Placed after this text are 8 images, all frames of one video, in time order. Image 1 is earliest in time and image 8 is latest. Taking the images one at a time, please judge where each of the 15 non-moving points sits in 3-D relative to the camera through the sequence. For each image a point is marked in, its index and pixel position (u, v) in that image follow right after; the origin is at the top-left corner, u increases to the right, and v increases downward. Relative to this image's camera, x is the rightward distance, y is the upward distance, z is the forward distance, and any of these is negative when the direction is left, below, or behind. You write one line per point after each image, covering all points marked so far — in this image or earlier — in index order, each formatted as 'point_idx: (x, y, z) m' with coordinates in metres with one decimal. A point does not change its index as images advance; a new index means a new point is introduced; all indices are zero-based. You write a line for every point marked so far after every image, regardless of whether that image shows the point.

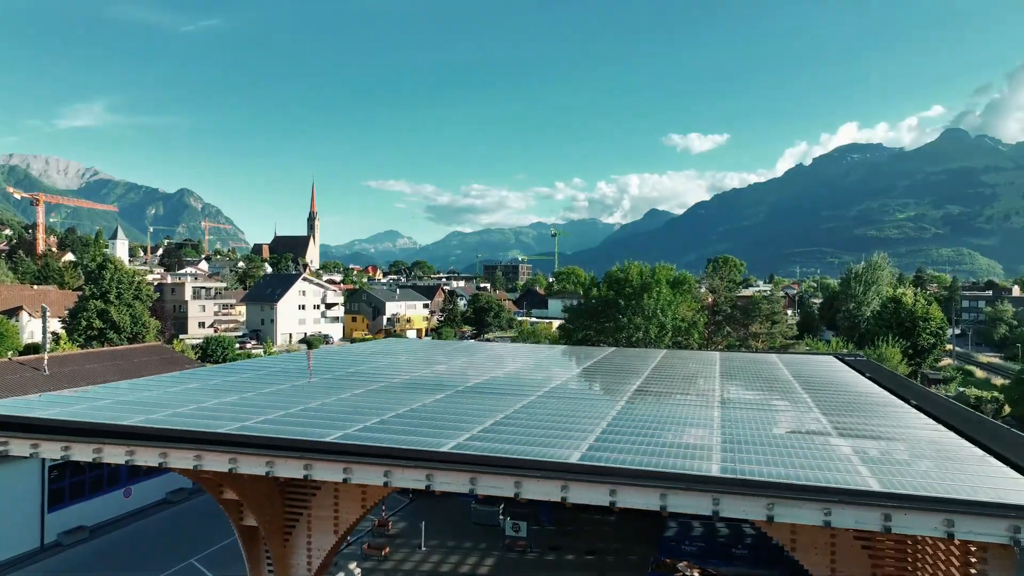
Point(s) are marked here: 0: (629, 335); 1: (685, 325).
0: (+3.0, -1.3, +14.8) m
1: (+4.6, -1.1, +15.2) m
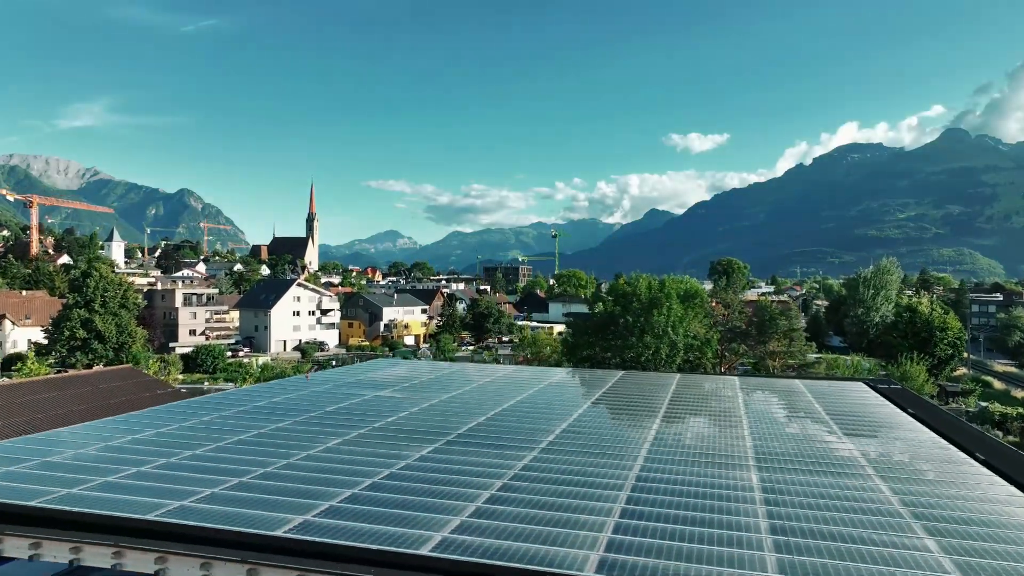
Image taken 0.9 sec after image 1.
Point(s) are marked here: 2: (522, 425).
0: (+3.0, -1.7, +13.8) m
1: (+4.6, -1.4, +14.3) m
2: (+0.1, -1.8, +7.5) m
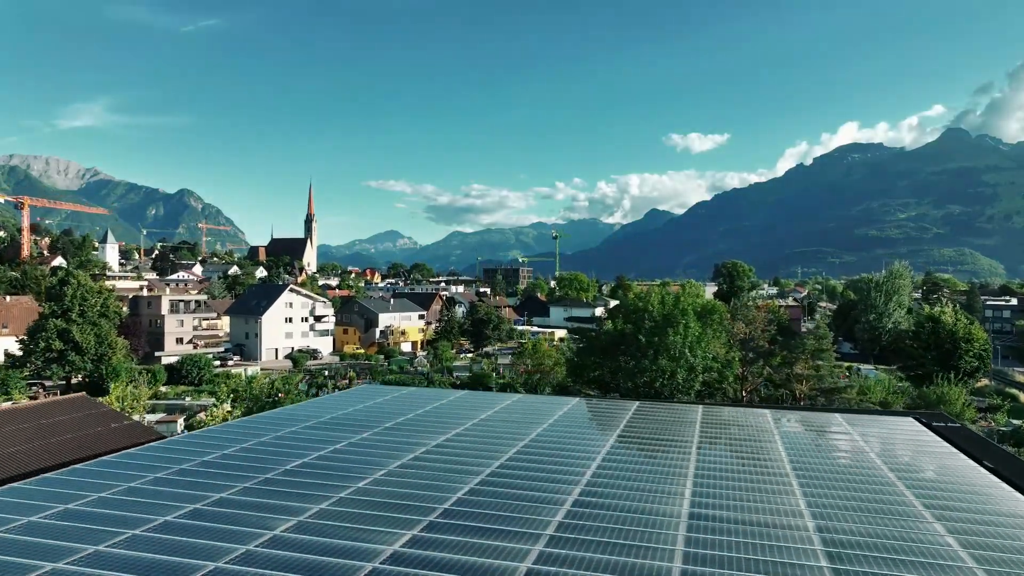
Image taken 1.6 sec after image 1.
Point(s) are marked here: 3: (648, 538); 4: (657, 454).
0: (+3.0, -2.0, +12.5) m
1: (+4.6, -1.8, +12.9) m
2: (+0.1, -2.2, +6.2) m
3: (+1.2, -2.2, +5.1) m
4: (+1.9, -2.2, +7.8) m
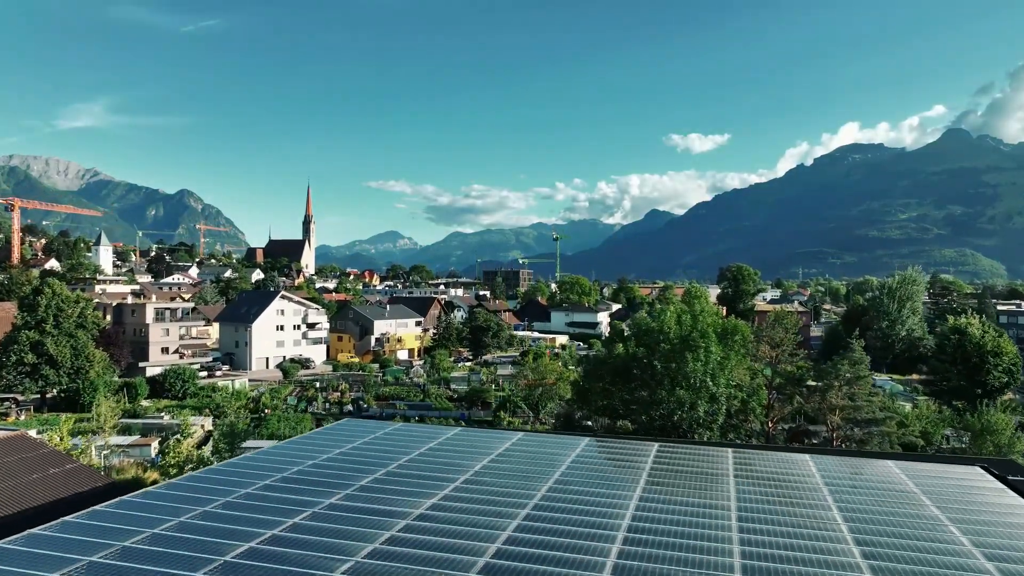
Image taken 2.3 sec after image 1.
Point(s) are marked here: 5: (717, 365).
0: (+3.0, -2.4, +11.1) m
1: (+4.6, -2.2, +11.6) m
2: (+0.1, -2.6, +4.9) m
3: (+1.2, -2.5, +3.7) m
4: (+1.9, -2.6, +6.5) m
5: (+4.1, -1.6, +11.6) m
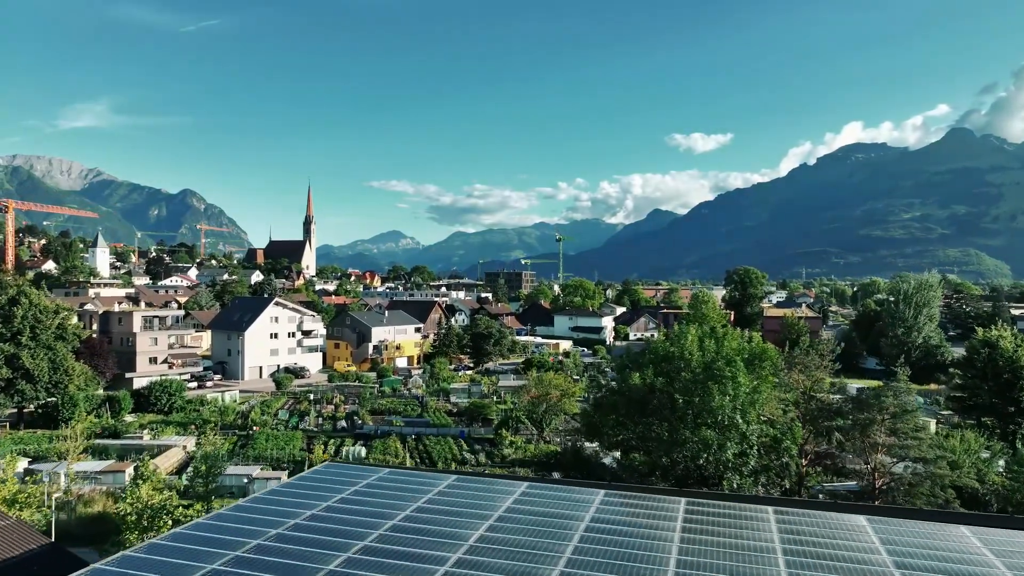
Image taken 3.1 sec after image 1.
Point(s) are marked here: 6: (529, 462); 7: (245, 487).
0: (+3.0, -2.8, +9.9) m
1: (+4.7, -2.5, +10.3) m
2: (+0.1, -2.9, +3.6) m
3: (+1.2, -2.9, +2.5) m
4: (+1.9, -3.0, +5.2) m
5: (+4.2, -1.9, +10.3) m
6: (+0.5, -5.9, +19.5) m
7: (-7.3, -5.4, +15.7) m
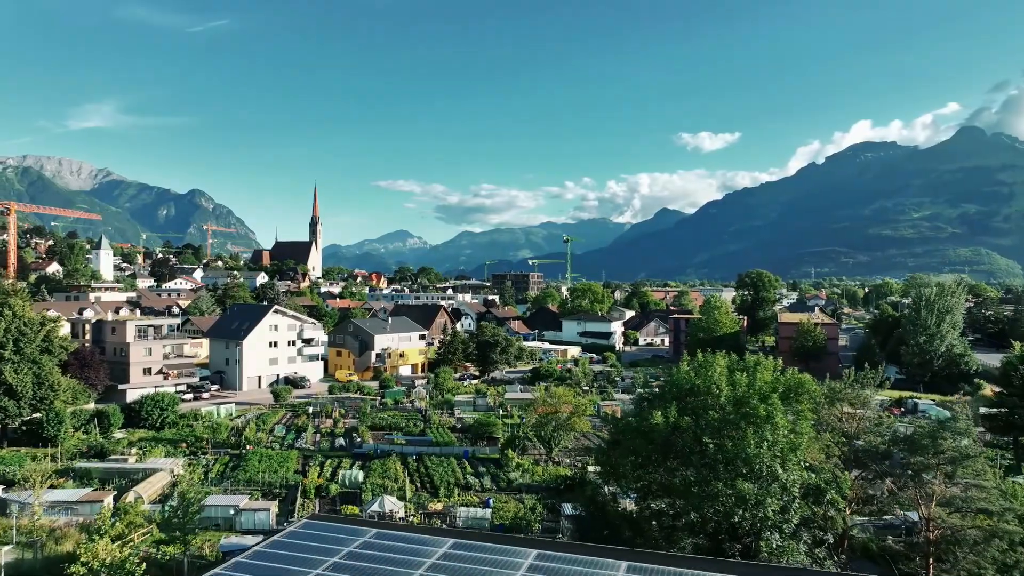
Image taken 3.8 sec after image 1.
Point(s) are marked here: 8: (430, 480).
0: (+3.1, -3.3, +8.6) m
1: (+4.8, -3.0, +9.1) m
2: (+0.2, -3.4, +2.4) m
3: (+1.2, -3.4, +1.3) m
4: (+2.0, -3.4, +4.0) m
5: (+4.3, -2.4, +9.0) m
6: (+0.8, -6.3, +18.3) m
7: (-7.1, -5.8, +14.6) m
8: (-2.7, -6.2, +18.8) m
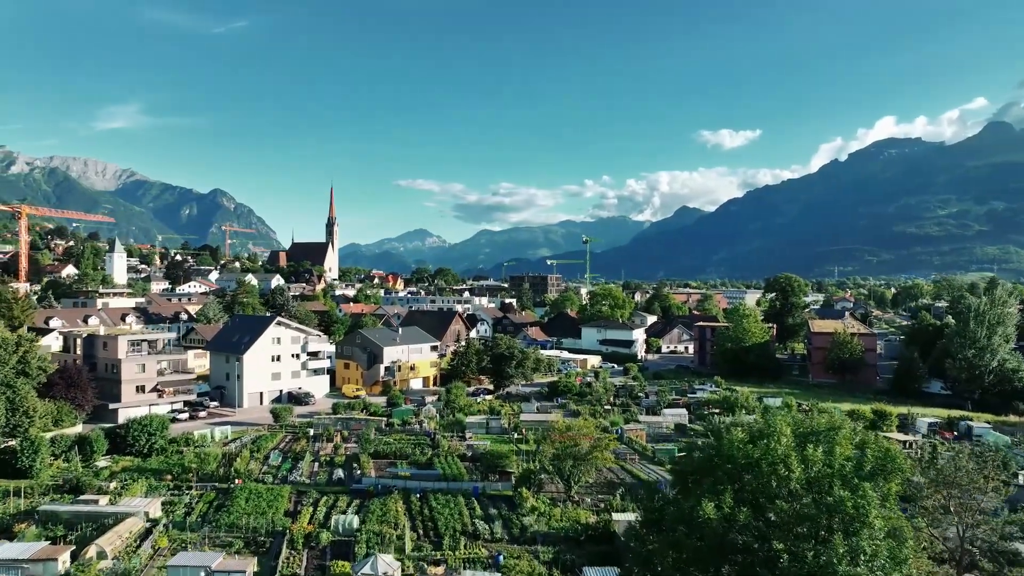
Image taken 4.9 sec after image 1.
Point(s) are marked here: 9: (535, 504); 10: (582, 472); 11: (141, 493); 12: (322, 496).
0: (+3.2, -3.9, +6.4) m
1: (+4.9, -3.7, +6.8) m
2: (+0.1, -4.1, +0.3) m
3: (+1.1, -4.1, -0.9) m
4: (+1.9, -4.1, +1.8) m
5: (+4.4, -3.1, +6.8) m
6: (+1.1, -6.9, +16.1) m
7: (-6.8, -6.5, +12.7) m
8: (-2.3, -6.9, +16.8) m
9: (+0.7, -6.7, +18.1) m
10: (+2.4, -6.1, +19.4) m
11: (-11.2, -6.2, +17.6) m
12: (-6.0, -6.6, +18.4) m
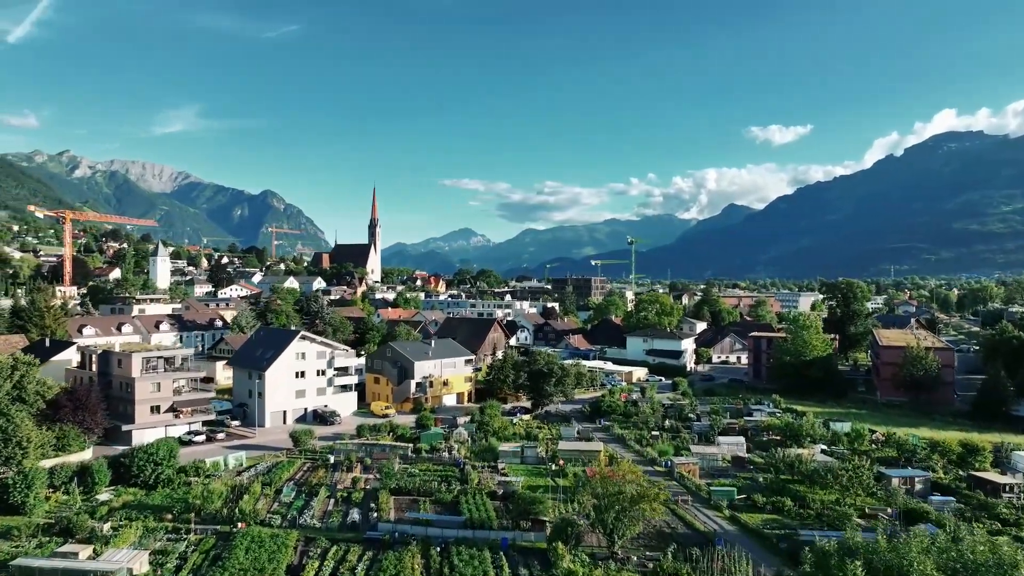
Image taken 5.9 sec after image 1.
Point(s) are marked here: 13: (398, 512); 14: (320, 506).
0: (+3.2, -4.6, +3.7) m
1: (+4.9, -4.4, +3.9) m
2: (-0.3, -4.8, -2.2) m
3: (+0.6, -4.8, -3.4) m
4: (+1.6, -4.8, -0.8) m
5: (+4.5, -3.8, +4.0) m
6: (+1.9, -7.6, +13.5) m
7: (-6.3, -7.1, +10.7) m
8: (-1.5, -7.5, +14.4) m
9: (+1.6, -7.4, +15.5) m
10: (+3.3, -6.8, +16.7) m
11: (-10.3, -6.8, +15.9) m
12: (-5.1, -7.2, +16.3) m
13: (-3.7, -7.2, +18.7) m
14: (-6.3, -7.1, +18.8) m
